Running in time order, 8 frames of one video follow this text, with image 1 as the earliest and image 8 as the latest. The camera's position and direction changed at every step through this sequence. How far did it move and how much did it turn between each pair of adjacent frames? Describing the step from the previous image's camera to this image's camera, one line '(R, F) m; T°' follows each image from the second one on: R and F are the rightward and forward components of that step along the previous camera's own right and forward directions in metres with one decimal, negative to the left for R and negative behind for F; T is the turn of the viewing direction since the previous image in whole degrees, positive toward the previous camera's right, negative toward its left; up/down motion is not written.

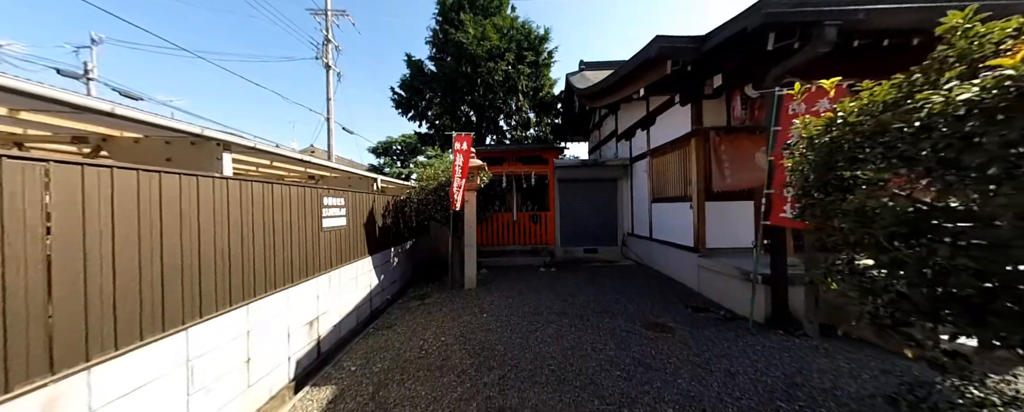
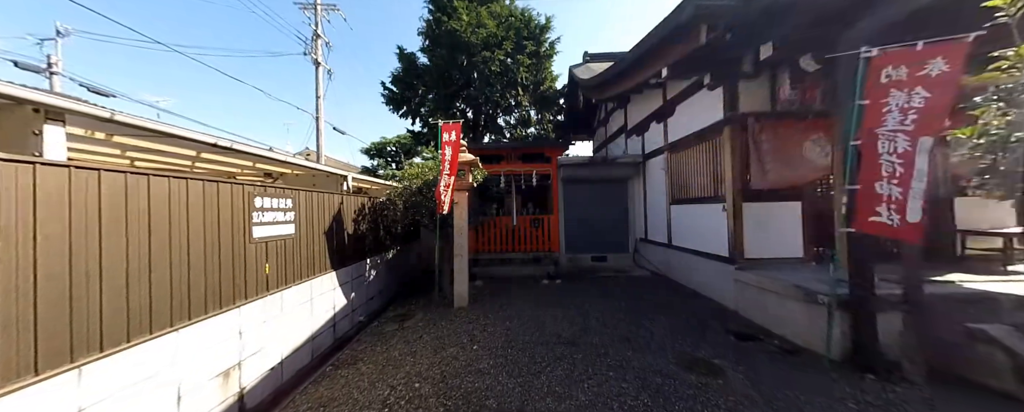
(0.0, +0.9) m; 0°
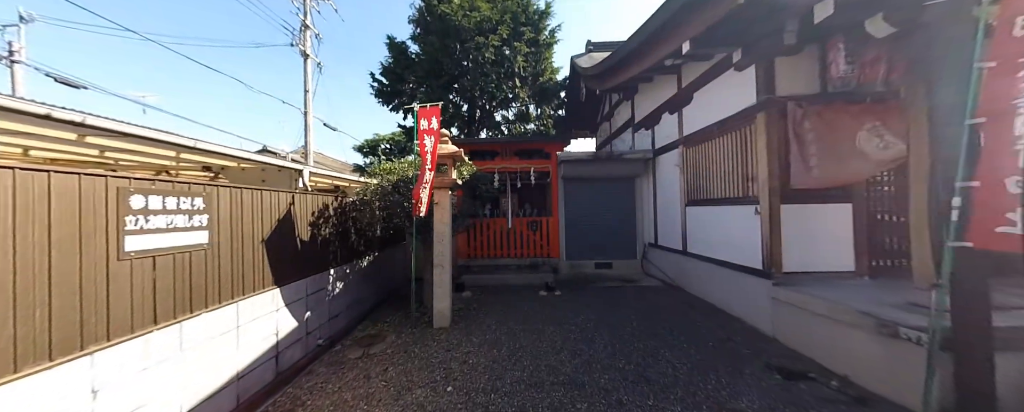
(+0.1, +0.7) m; 0°
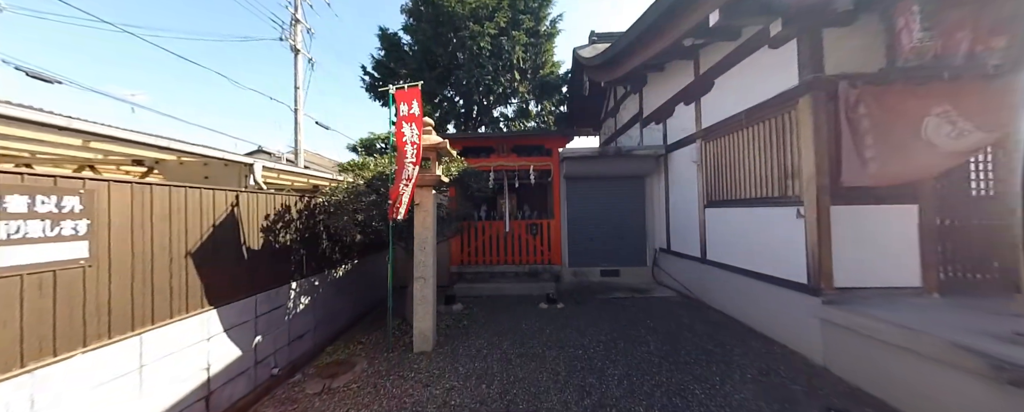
(+0.1, +0.6) m; 0°
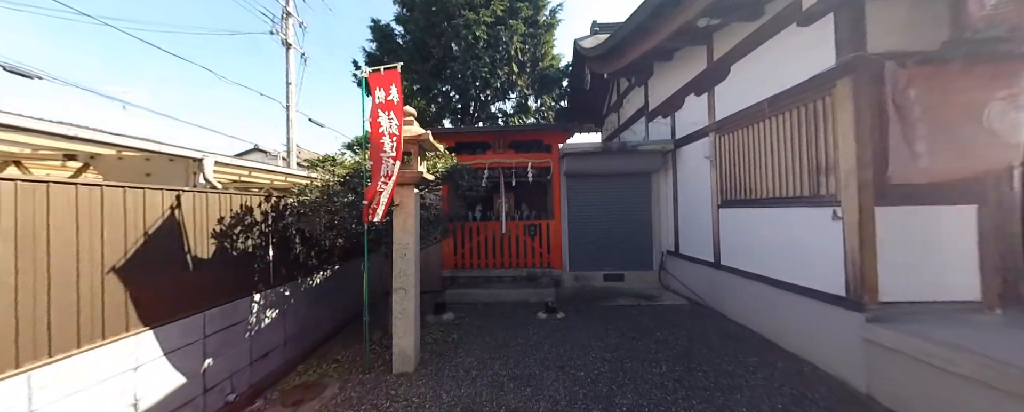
(+0.1, +0.4) m; 0°
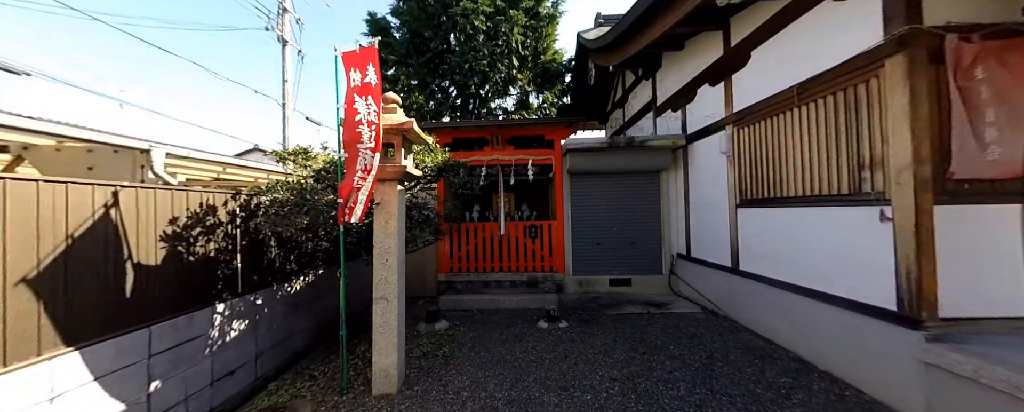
(+0.1, +0.4) m; 0°
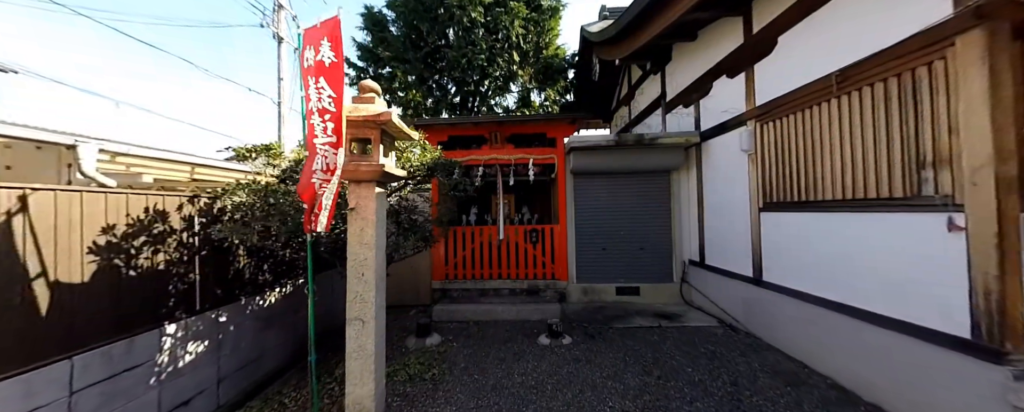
(0.0, +0.4) m; 0°
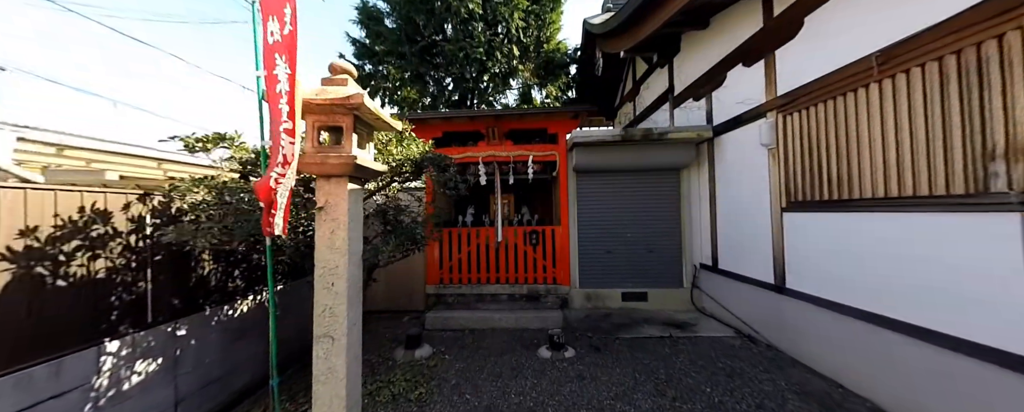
(0.0, +0.3) m; 0°
